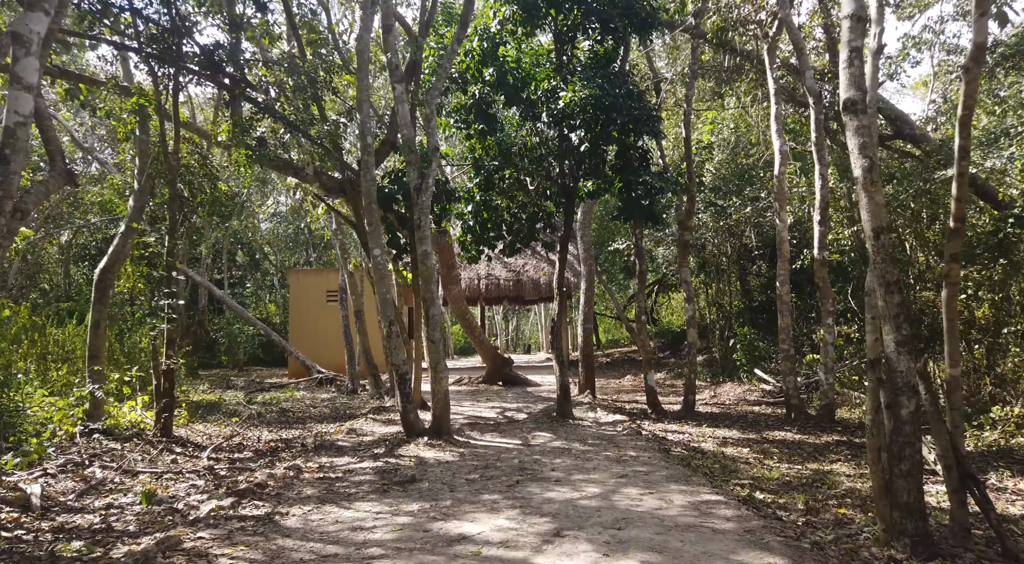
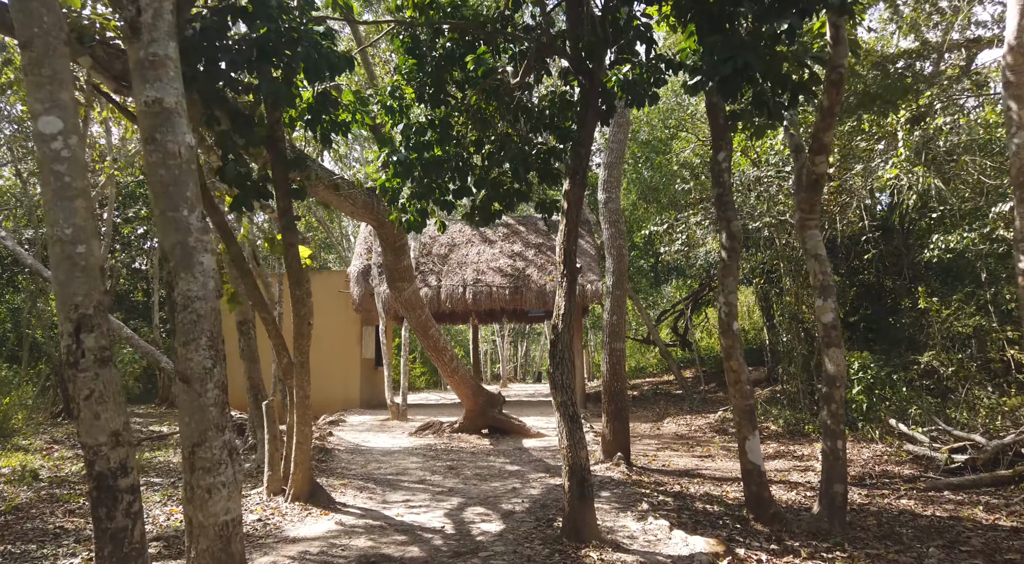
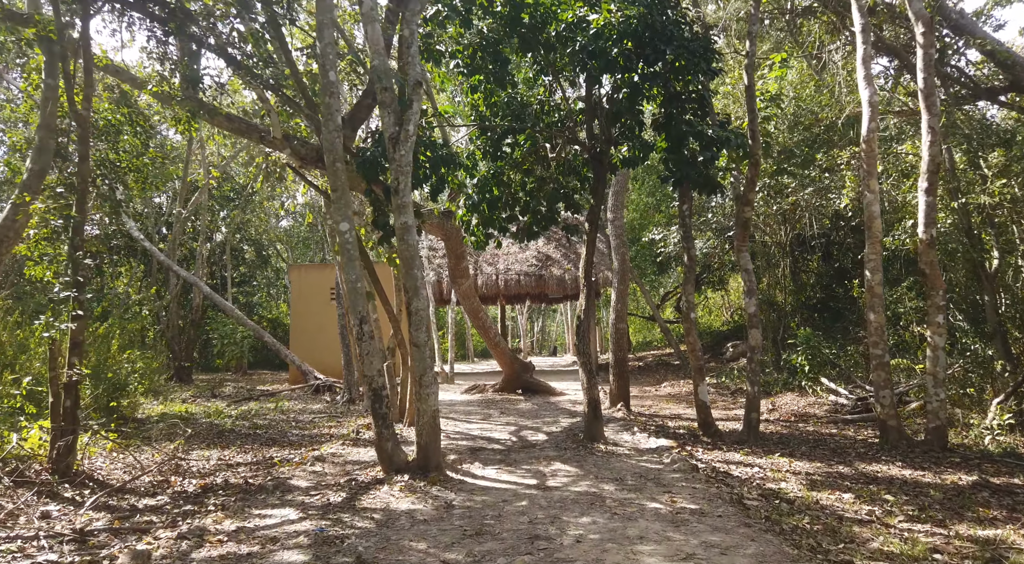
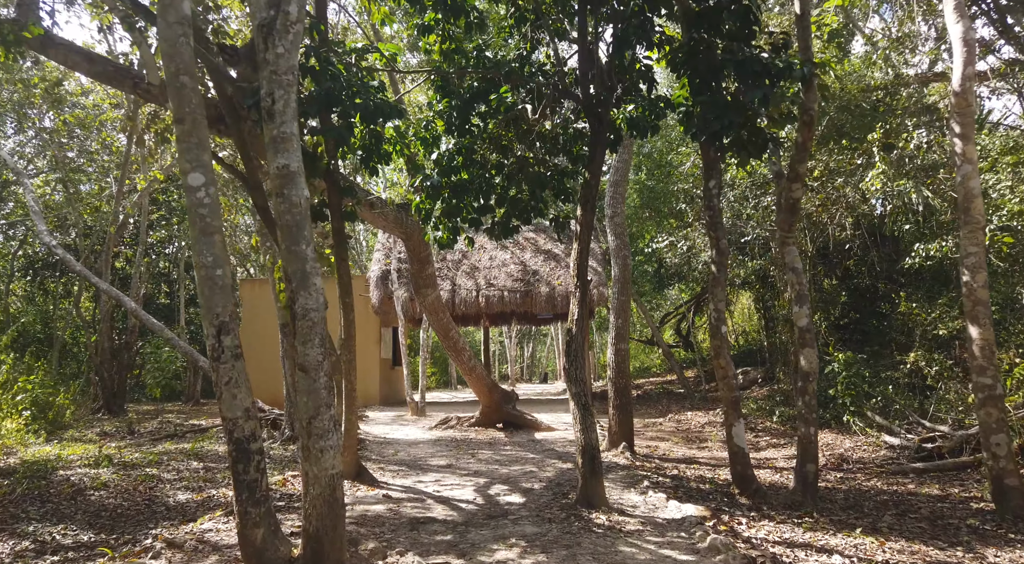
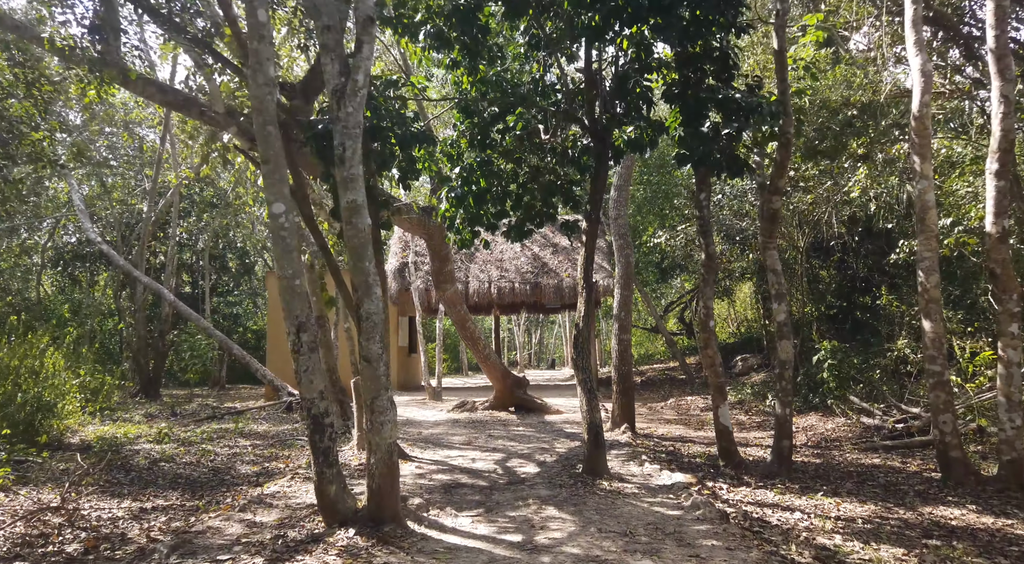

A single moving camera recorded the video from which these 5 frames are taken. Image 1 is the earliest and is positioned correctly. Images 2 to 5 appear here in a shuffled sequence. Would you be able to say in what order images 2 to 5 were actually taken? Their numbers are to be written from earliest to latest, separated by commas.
3, 5, 4, 2
